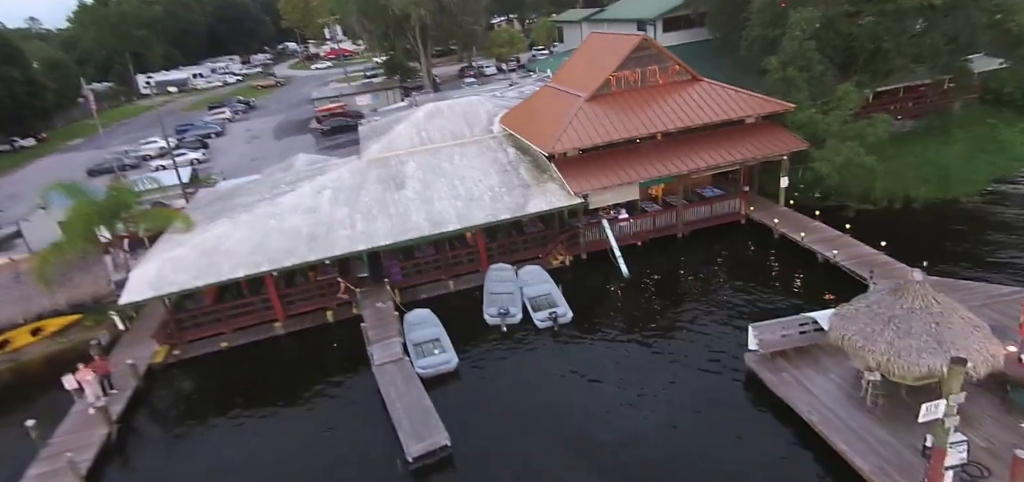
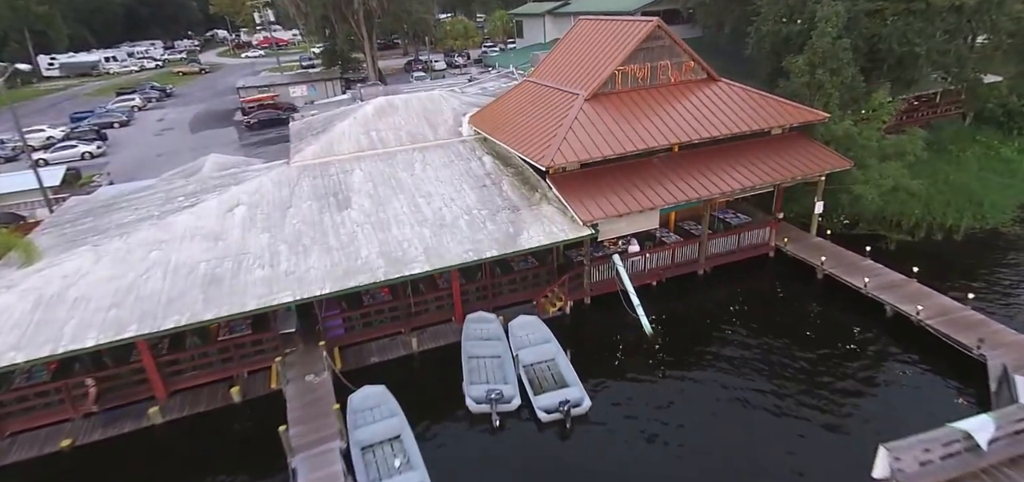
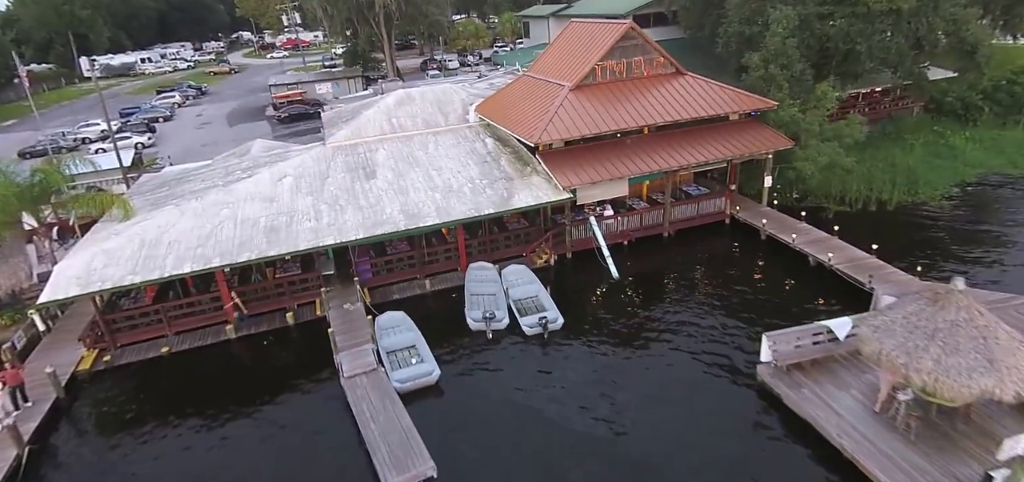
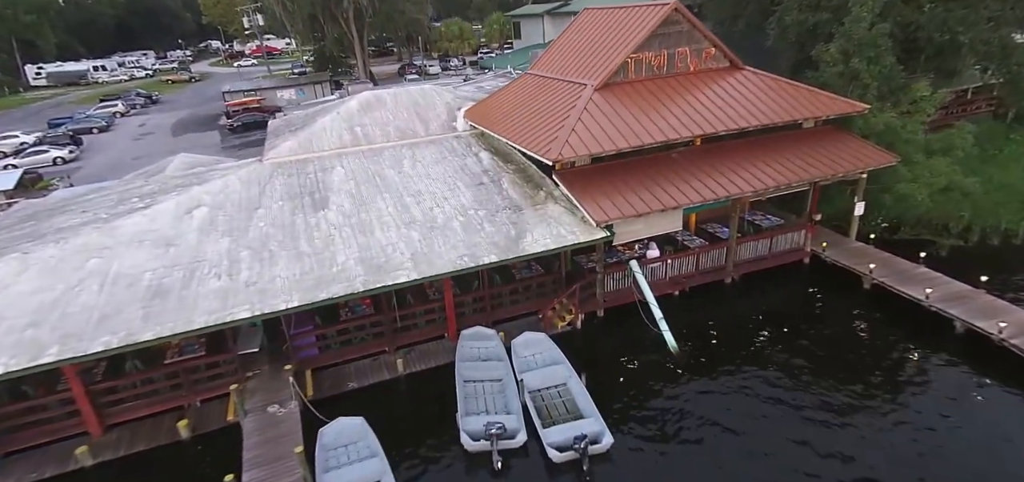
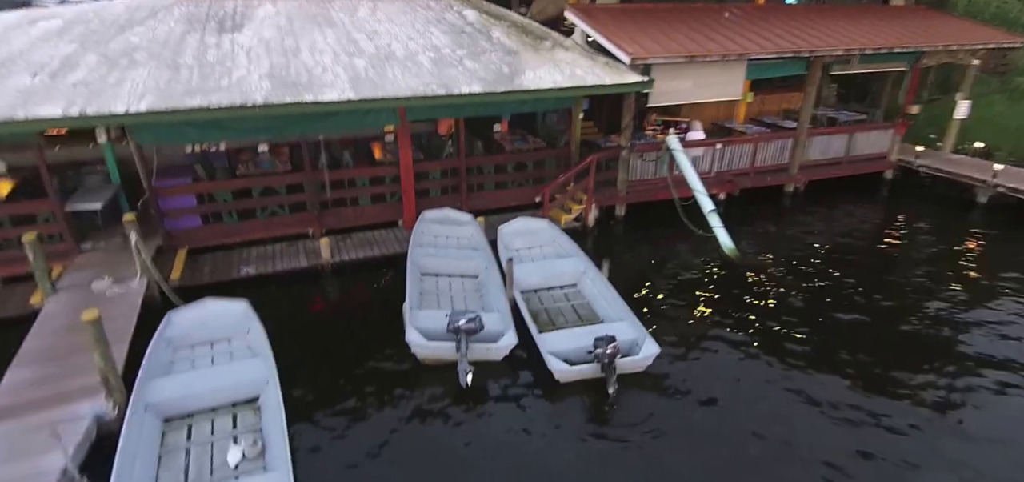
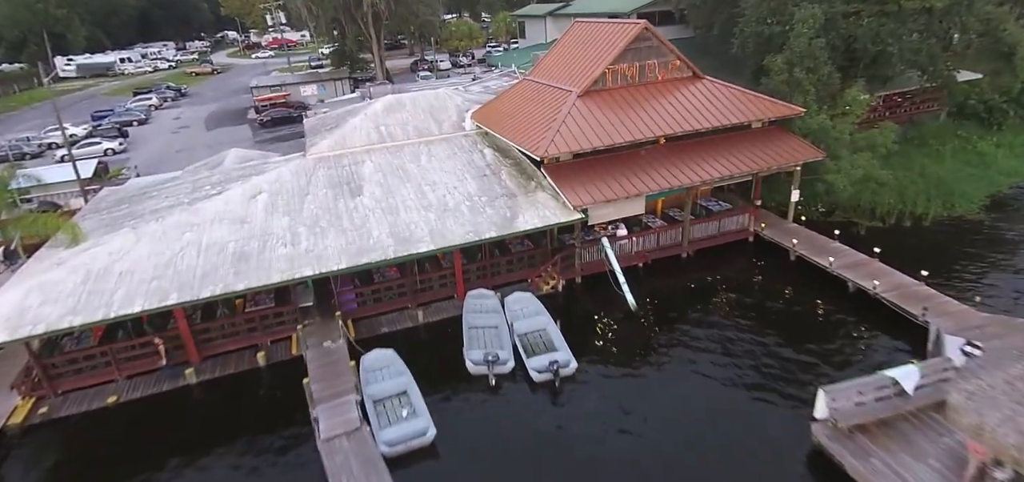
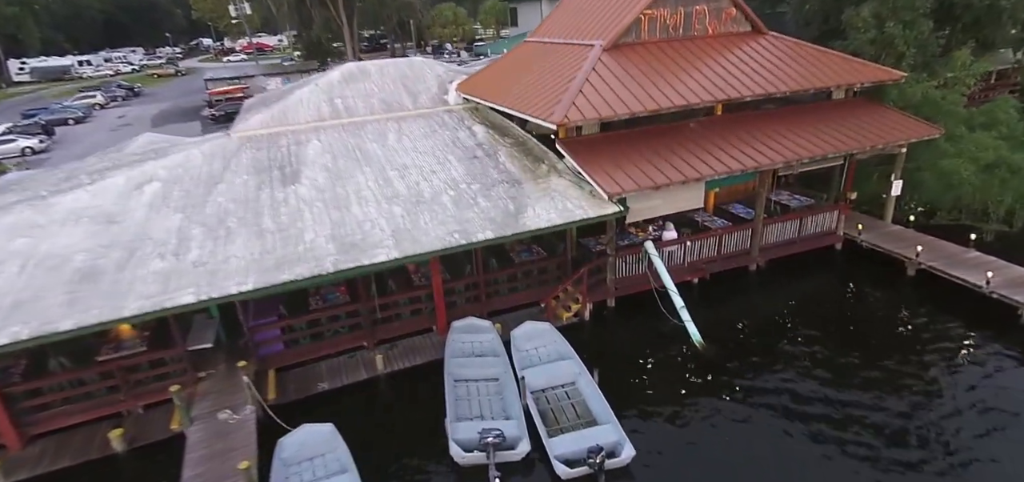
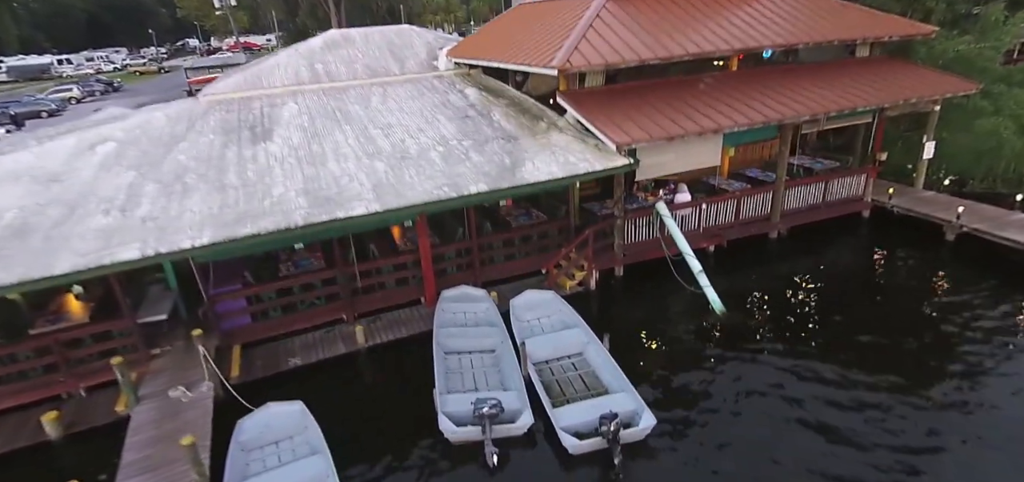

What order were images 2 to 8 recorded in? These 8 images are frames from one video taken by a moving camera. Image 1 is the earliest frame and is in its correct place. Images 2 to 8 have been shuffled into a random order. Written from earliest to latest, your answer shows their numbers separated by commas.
3, 6, 2, 4, 7, 8, 5
